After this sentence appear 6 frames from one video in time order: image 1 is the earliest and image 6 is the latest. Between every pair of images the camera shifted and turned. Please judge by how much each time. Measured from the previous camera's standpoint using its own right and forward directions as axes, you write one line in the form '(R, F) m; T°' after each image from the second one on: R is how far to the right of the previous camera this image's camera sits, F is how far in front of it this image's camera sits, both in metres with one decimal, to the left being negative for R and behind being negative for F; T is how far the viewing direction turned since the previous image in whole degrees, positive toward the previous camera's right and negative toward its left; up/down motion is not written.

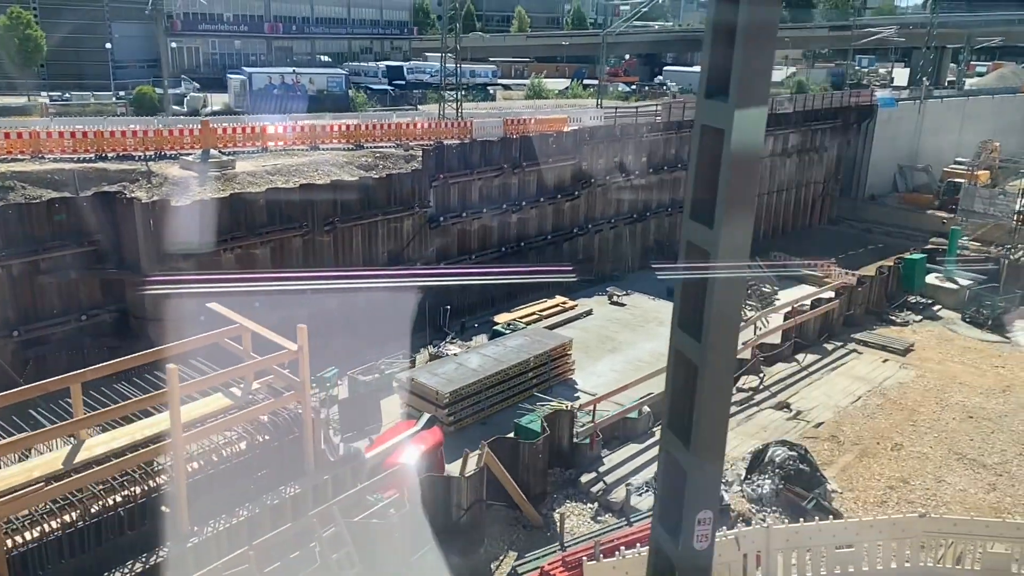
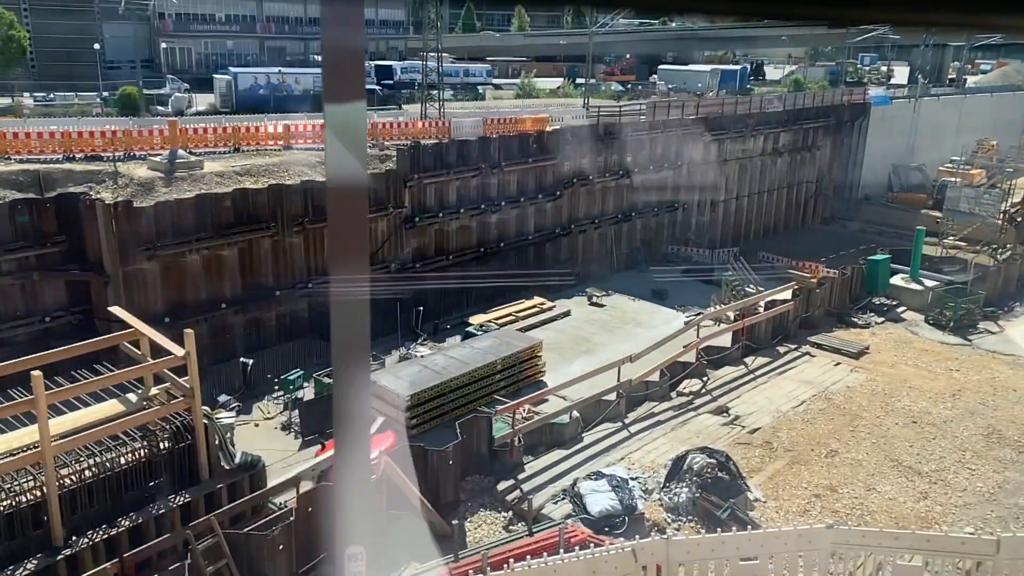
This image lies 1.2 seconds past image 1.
(+1.3, +0.3) m; -1°
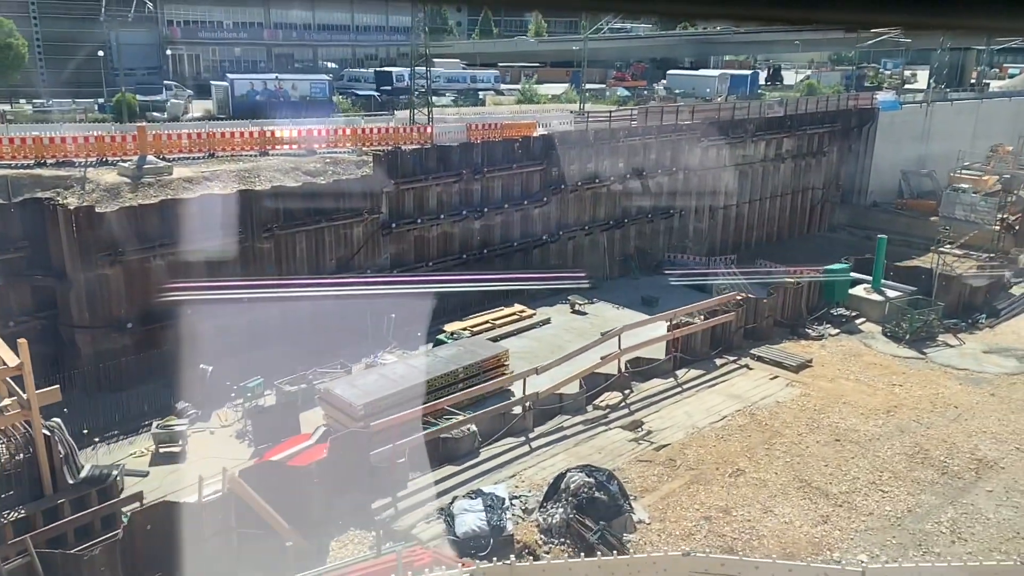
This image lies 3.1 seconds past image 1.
(+2.0, +0.4) m; -2°
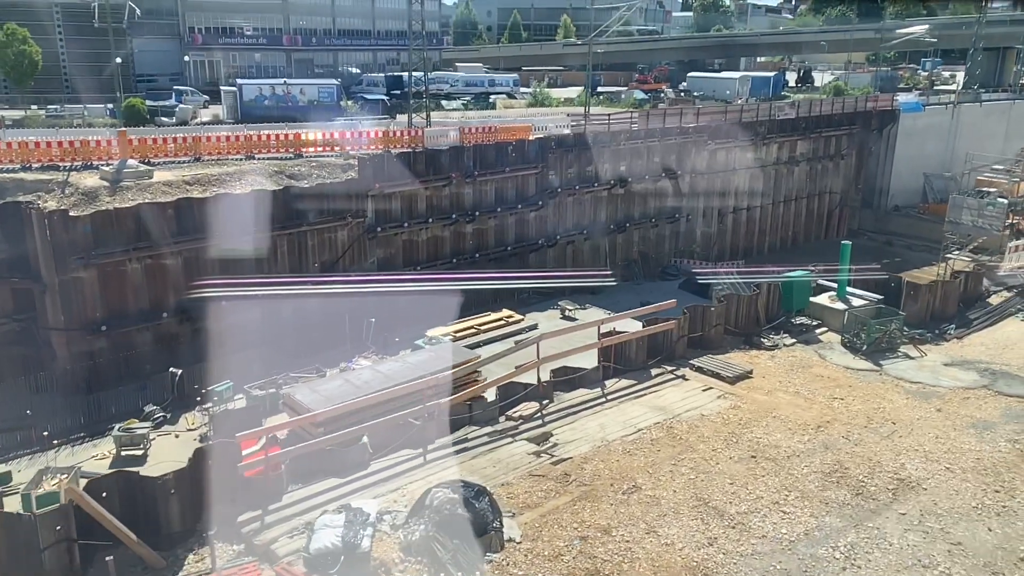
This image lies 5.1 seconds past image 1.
(+2.1, +0.4) m; -3°
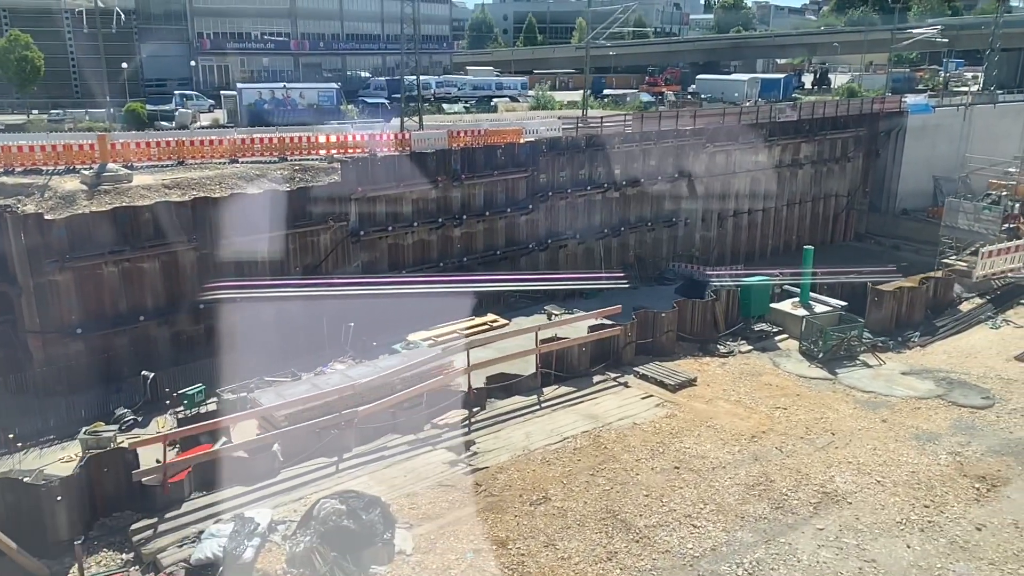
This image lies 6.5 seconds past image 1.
(+1.6, +0.3) m; -2°
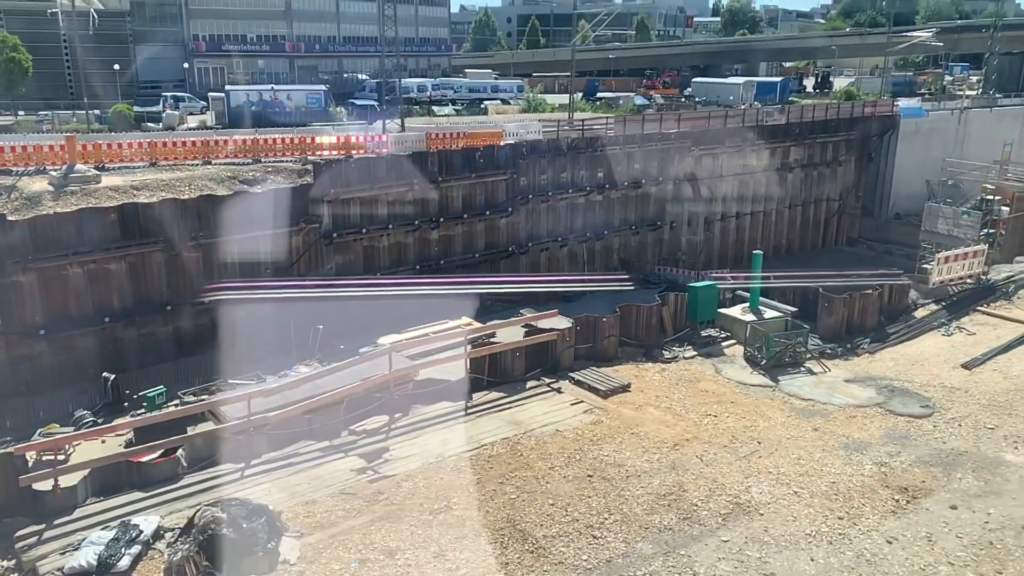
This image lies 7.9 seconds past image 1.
(+1.4, +0.2) m; -1°
